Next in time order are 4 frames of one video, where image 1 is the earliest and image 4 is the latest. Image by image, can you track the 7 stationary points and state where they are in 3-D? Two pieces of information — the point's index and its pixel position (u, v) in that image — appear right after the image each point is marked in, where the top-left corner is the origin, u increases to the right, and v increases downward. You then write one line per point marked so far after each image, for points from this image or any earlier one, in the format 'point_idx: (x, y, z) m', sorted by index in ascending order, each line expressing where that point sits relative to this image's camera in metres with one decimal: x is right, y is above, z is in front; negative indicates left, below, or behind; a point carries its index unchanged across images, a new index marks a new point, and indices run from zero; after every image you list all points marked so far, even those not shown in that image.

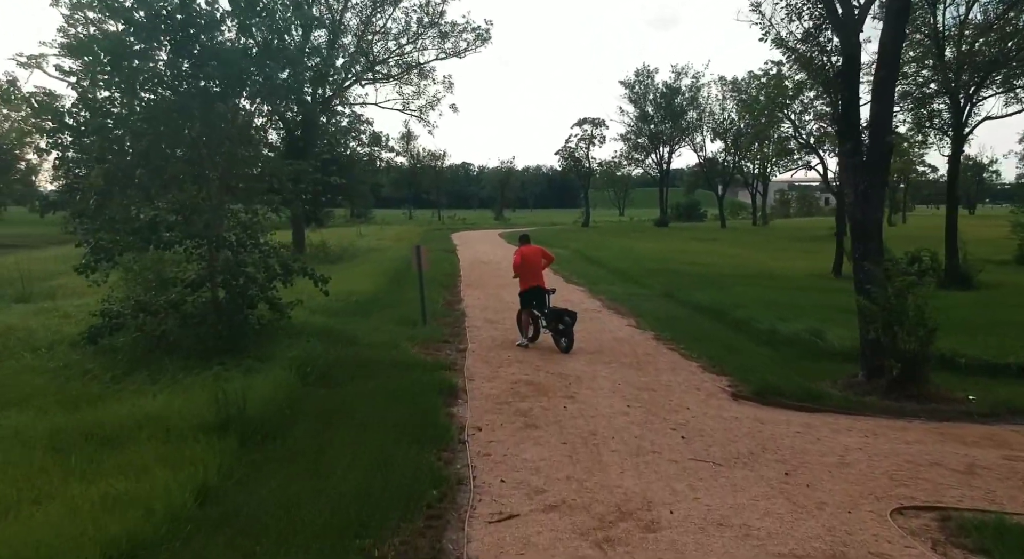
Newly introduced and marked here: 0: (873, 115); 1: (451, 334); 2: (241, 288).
0: (+4.3, +2.0, +9.5) m
1: (-1.0, -0.9, +13.1) m
2: (-3.0, -0.1, +8.9) m
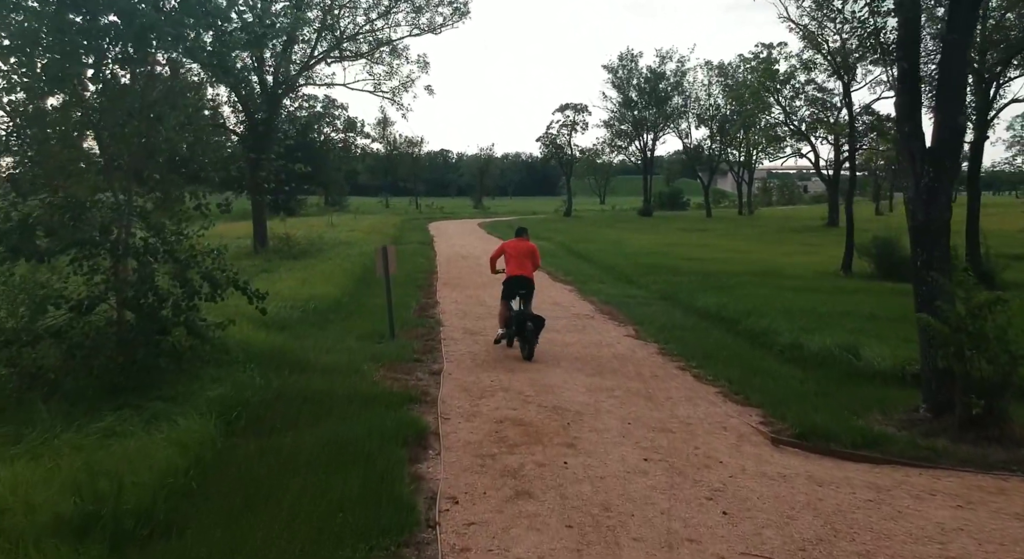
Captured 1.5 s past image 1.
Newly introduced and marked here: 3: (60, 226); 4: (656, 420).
0: (+4.2, +1.8, +7.8) m
1: (-1.3, -1.0, +11.2) m
2: (-3.1, -0.2, +6.9) m
3: (-3.9, +0.5, +6.8) m
4: (+1.4, -1.4, +7.9) m
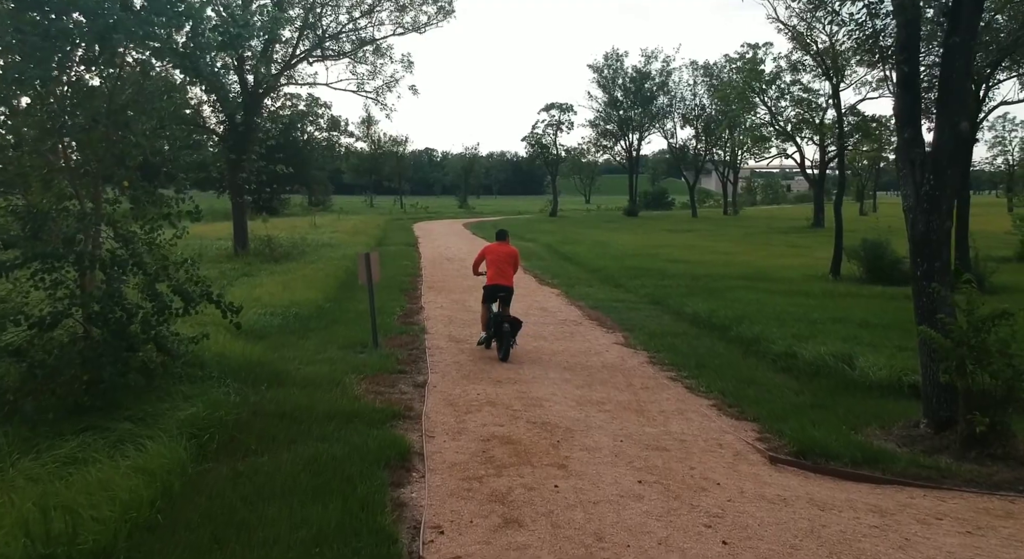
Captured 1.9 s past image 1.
0: (+4.0, +1.7, +7.5) m
1: (-1.4, -1.1, +10.9) m
2: (-3.2, -0.4, +6.6) m
3: (-4.0, +0.3, +6.4) m
4: (+1.3, -1.5, +7.6) m
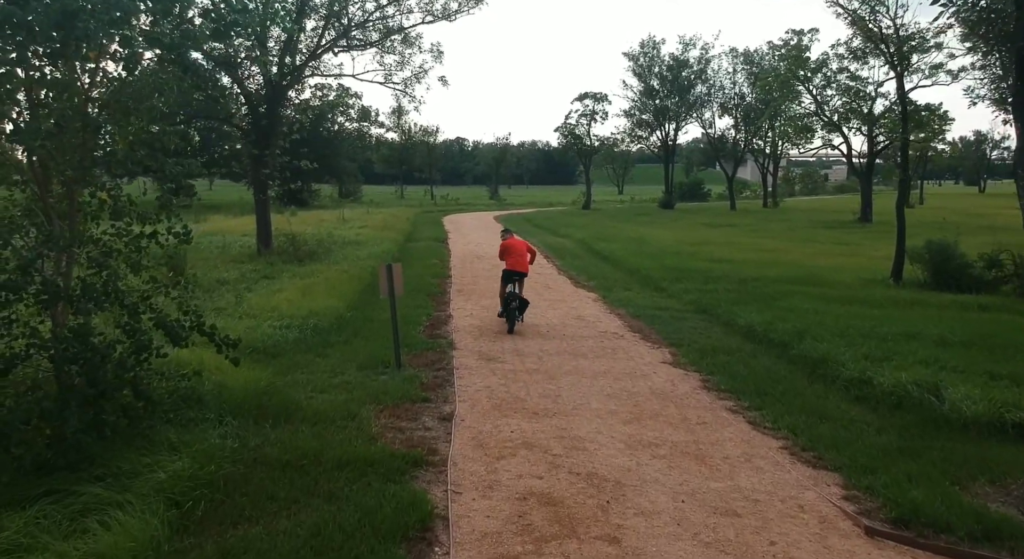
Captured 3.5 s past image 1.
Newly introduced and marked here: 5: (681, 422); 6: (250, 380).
0: (+4.4, +1.5, +6.2) m
1: (-1.0, -1.3, +9.8) m
2: (-3.0, -0.6, +5.5) m
3: (-3.7, +0.1, +5.4) m
4: (+1.6, -1.7, +6.4) m
5: (+1.8, -1.5, +8.5) m
6: (-2.7, -1.1, +8.3) m
